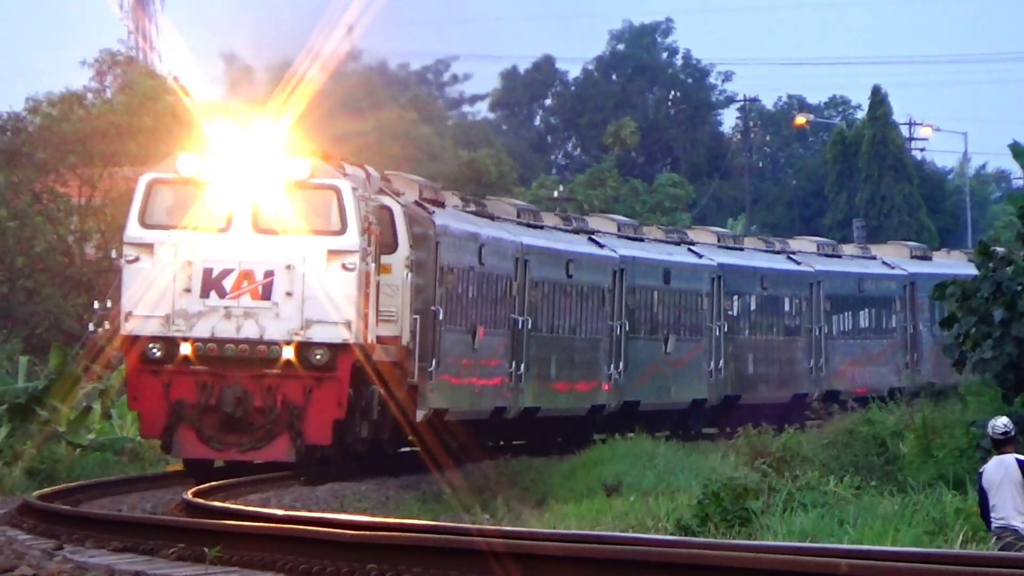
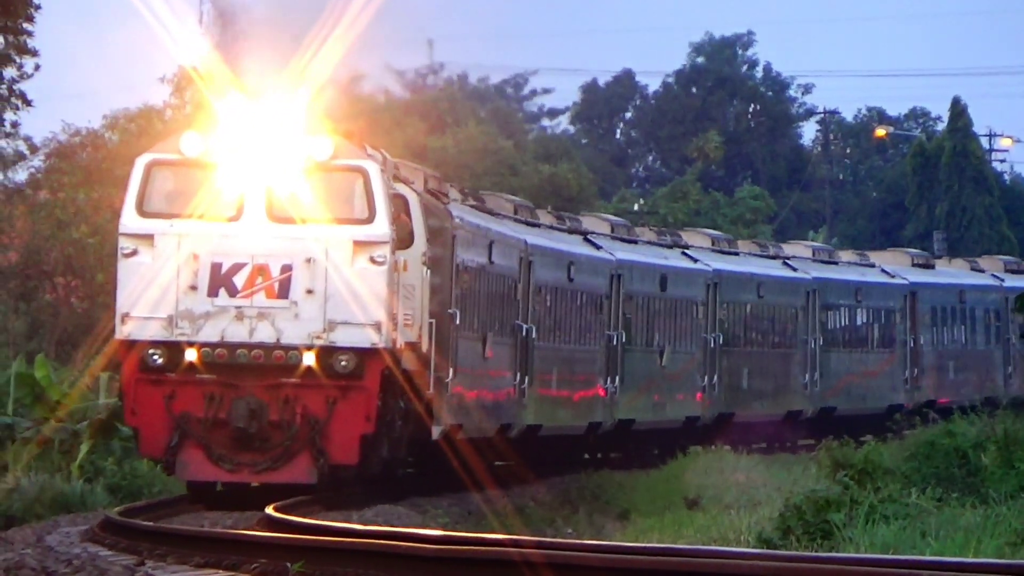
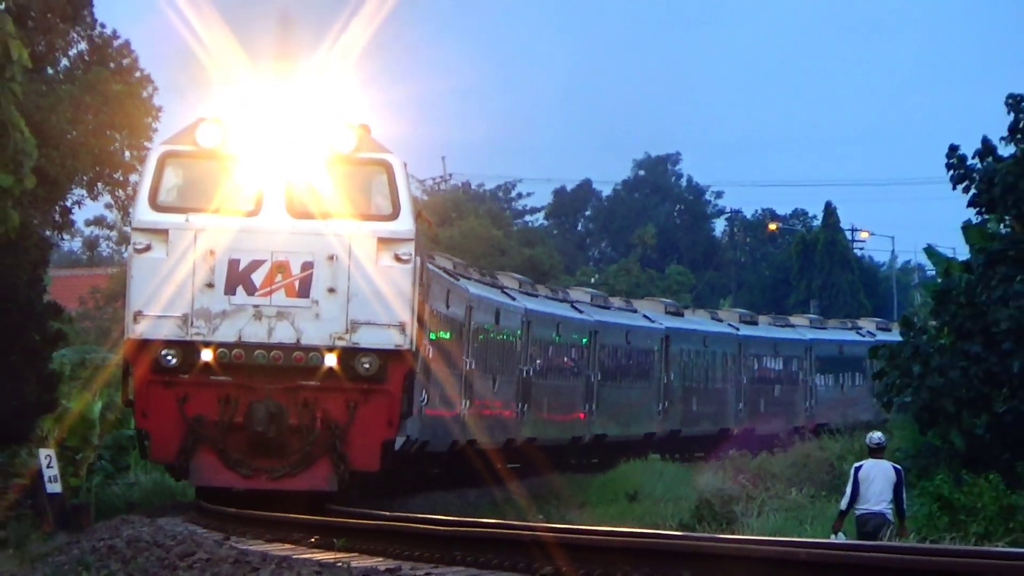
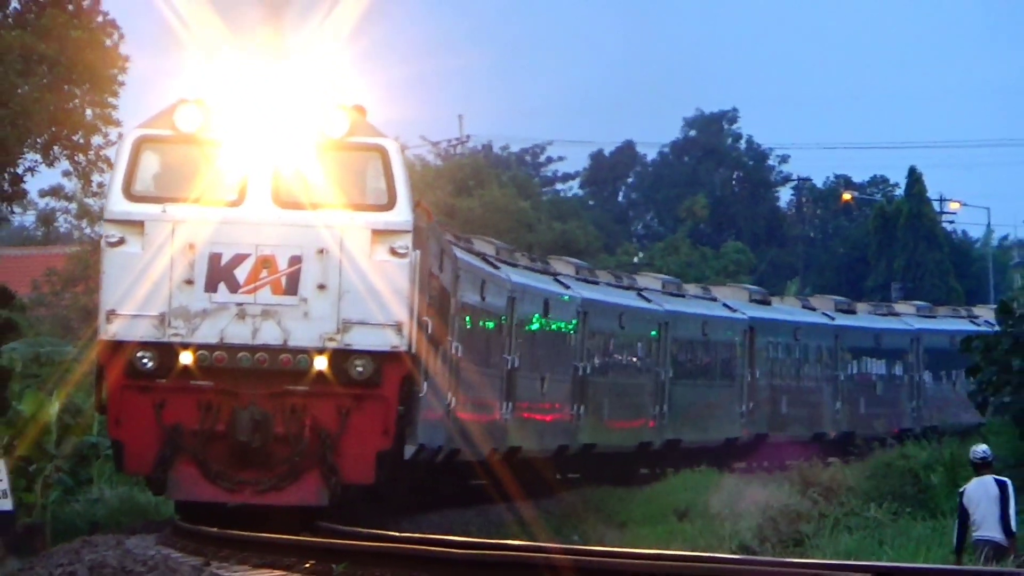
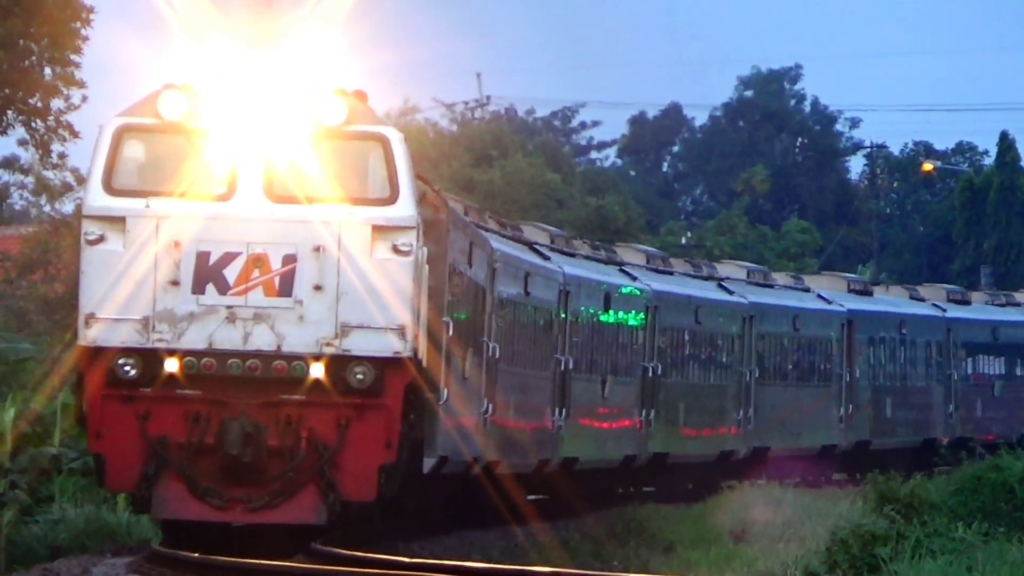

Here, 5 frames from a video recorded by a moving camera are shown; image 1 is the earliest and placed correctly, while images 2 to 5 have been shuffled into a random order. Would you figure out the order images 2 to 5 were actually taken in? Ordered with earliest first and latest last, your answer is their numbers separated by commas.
2, 5, 4, 3
